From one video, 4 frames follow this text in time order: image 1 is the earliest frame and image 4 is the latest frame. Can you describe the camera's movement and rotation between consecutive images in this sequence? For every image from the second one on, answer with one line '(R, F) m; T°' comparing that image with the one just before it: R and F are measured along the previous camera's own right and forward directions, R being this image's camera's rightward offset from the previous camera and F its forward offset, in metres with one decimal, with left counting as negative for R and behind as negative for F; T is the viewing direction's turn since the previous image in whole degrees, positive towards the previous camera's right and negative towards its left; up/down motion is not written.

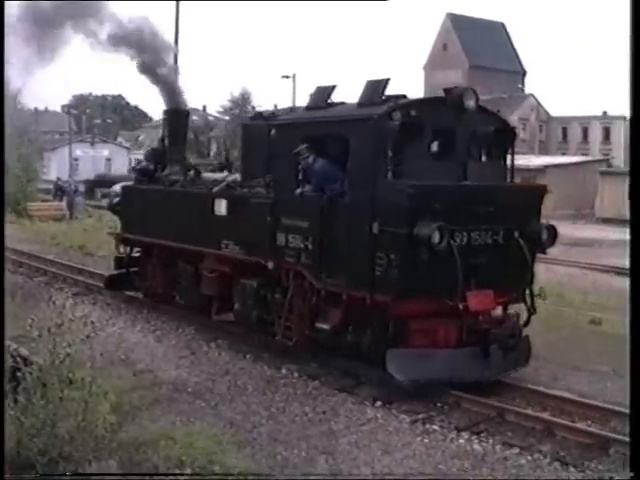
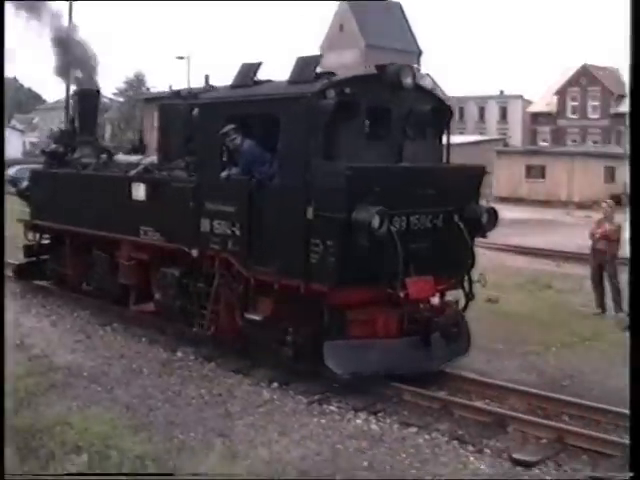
(-0.3, +0.8) m; +5°
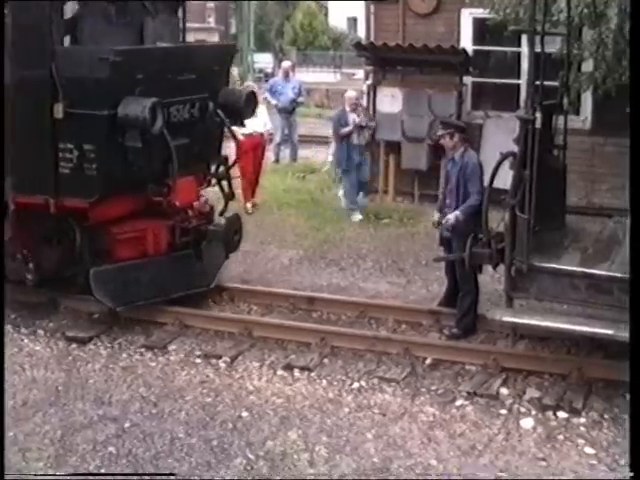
(0.0, +0.5) m; +15°
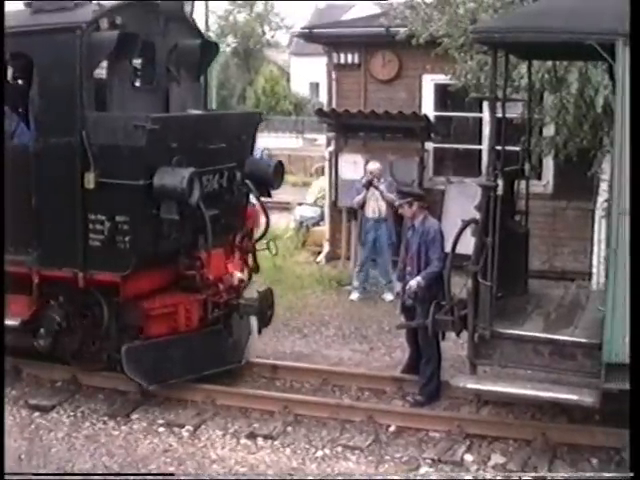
(+0.2, 0.0) m; -1°
